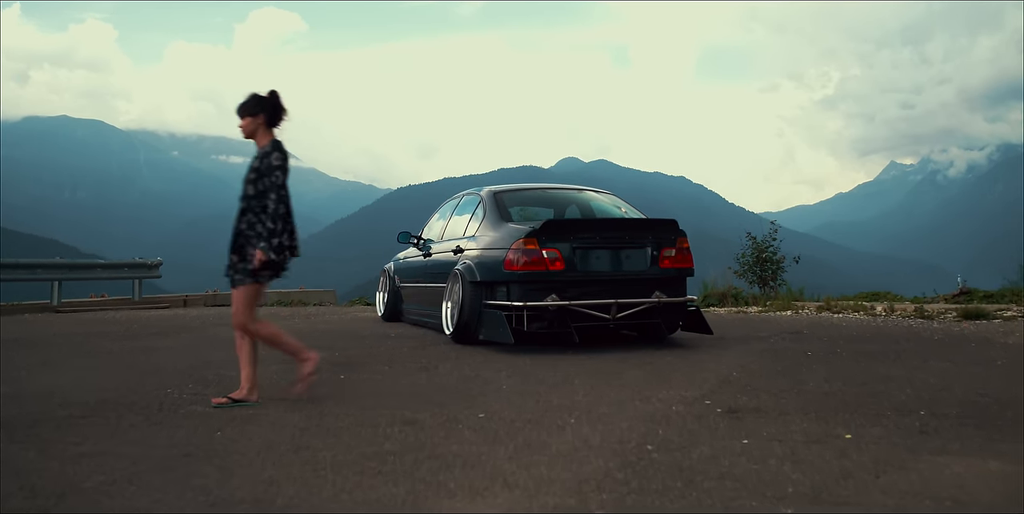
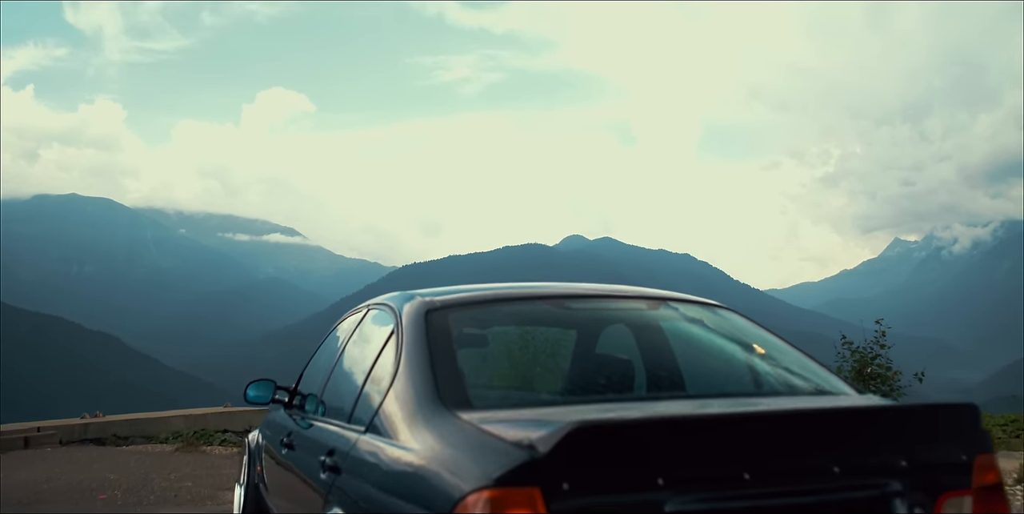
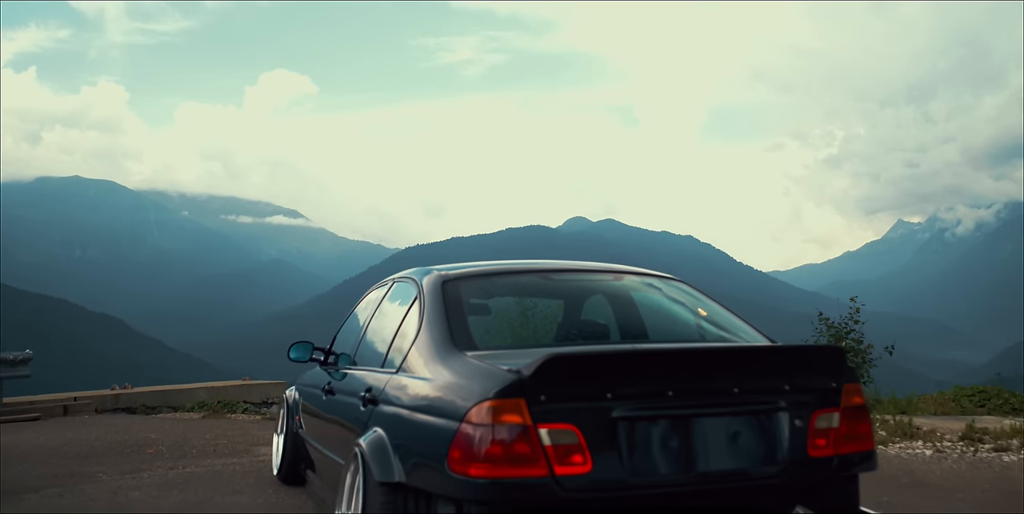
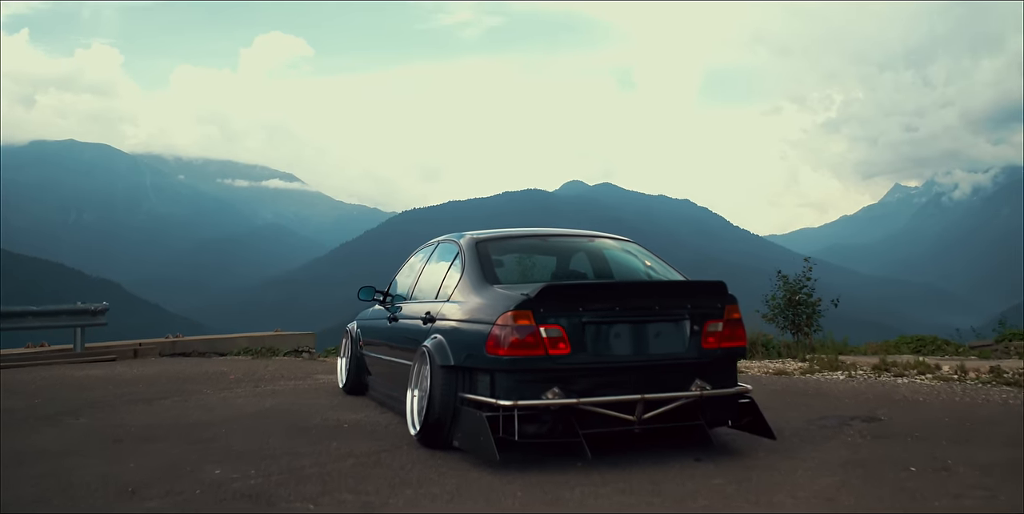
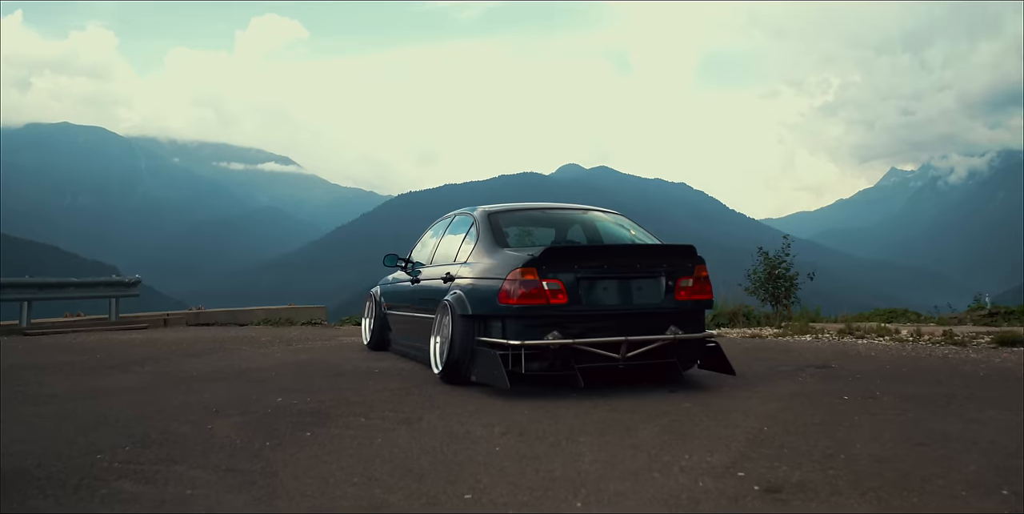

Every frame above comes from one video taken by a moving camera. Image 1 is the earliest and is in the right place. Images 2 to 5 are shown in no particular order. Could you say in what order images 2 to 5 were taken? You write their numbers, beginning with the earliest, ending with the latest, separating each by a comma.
5, 4, 3, 2
